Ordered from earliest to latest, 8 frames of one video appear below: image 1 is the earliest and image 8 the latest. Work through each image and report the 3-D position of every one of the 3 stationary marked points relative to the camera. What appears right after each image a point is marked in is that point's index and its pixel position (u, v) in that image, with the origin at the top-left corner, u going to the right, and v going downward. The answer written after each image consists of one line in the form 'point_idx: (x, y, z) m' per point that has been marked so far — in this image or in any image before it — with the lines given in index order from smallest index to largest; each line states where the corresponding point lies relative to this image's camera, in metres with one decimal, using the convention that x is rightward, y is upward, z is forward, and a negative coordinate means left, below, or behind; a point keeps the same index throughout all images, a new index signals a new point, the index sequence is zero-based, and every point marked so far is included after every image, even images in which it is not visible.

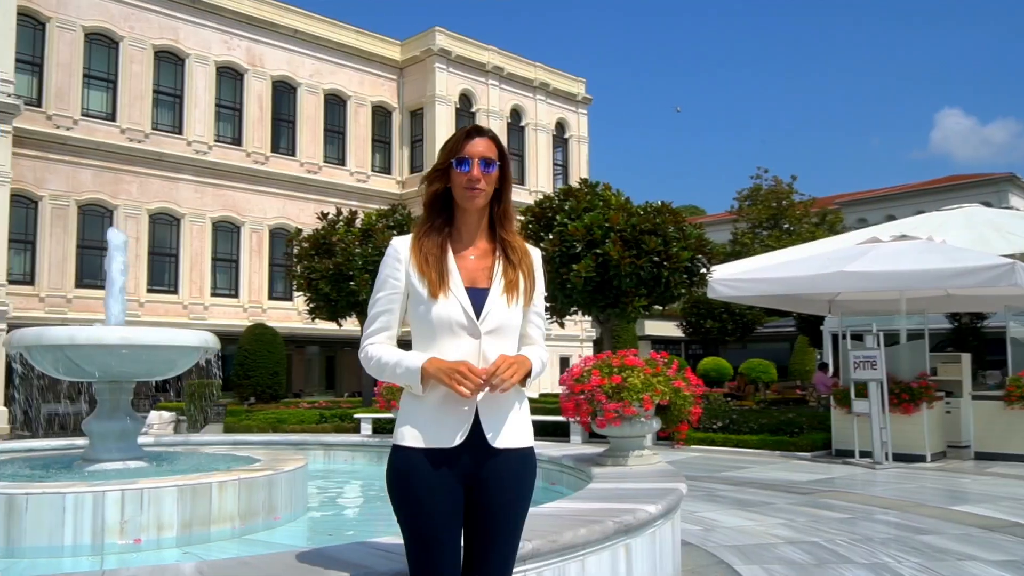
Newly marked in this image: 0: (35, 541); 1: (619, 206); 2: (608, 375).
0: (-2.5, -1.3, +4.8) m
1: (+1.8, +1.4, +15.1) m
2: (+0.6, -0.6, +6.2) m
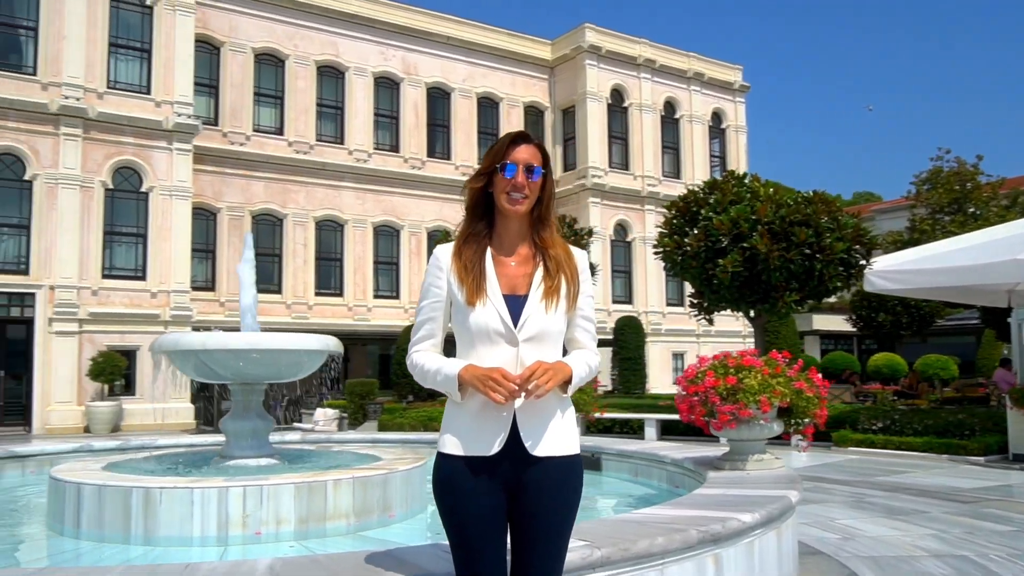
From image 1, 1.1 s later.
0: (-2.0, -1.4, +5.2) m
1: (+4.1, +1.4, +14.5) m
2: (+1.4, -0.6, +6.0) m
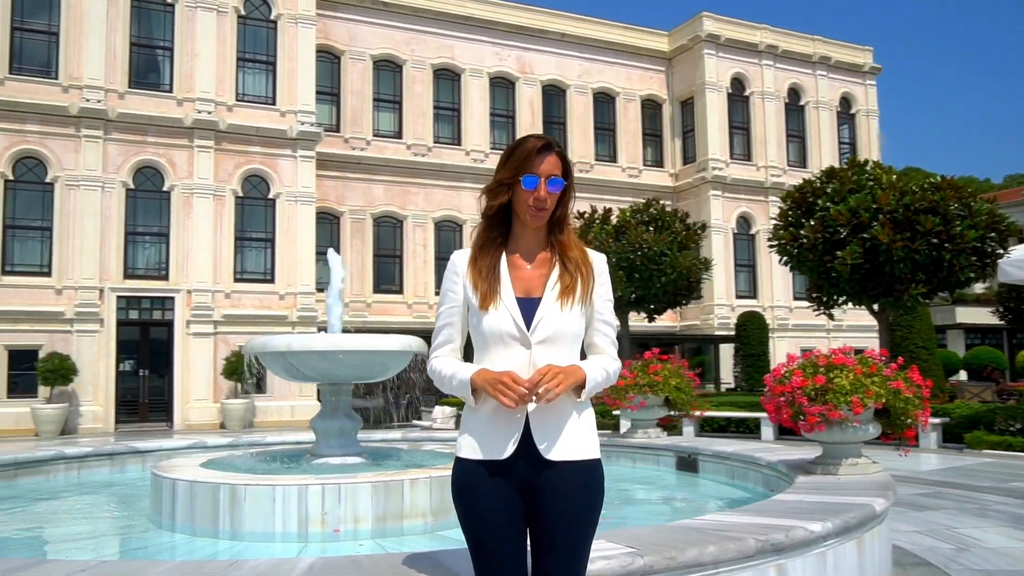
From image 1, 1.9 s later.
0: (-1.6, -1.4, +5.4) m
1: (+5.7, +1.6, +13.7) m
2: (+1.9, -0.5, +5.7) m
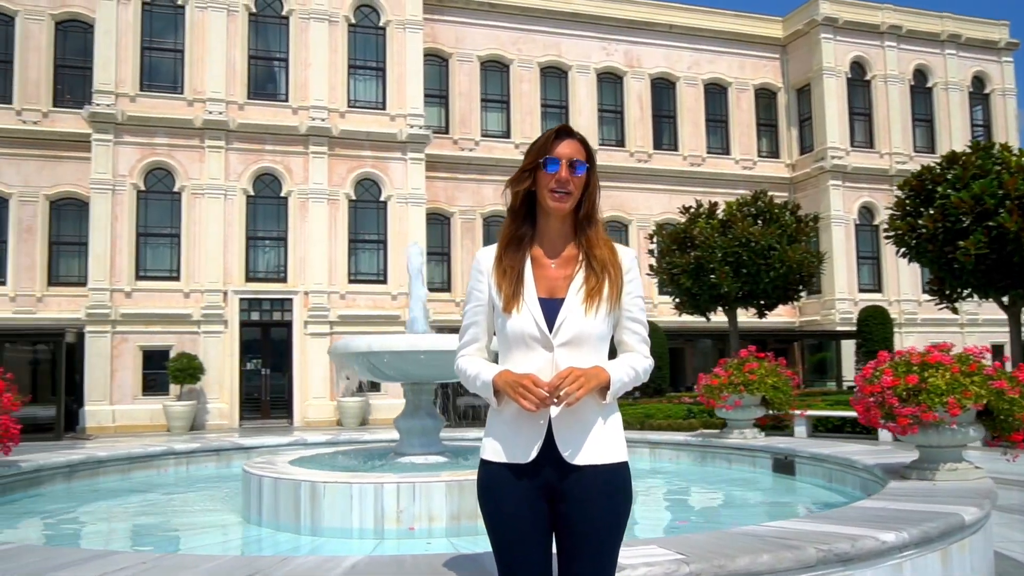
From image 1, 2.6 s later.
0: (-1.1, -1.4, +5.6) m
1: (+7.1, +1.7, +12.8) m
2: (+2.3, -0.5, +5.4) m
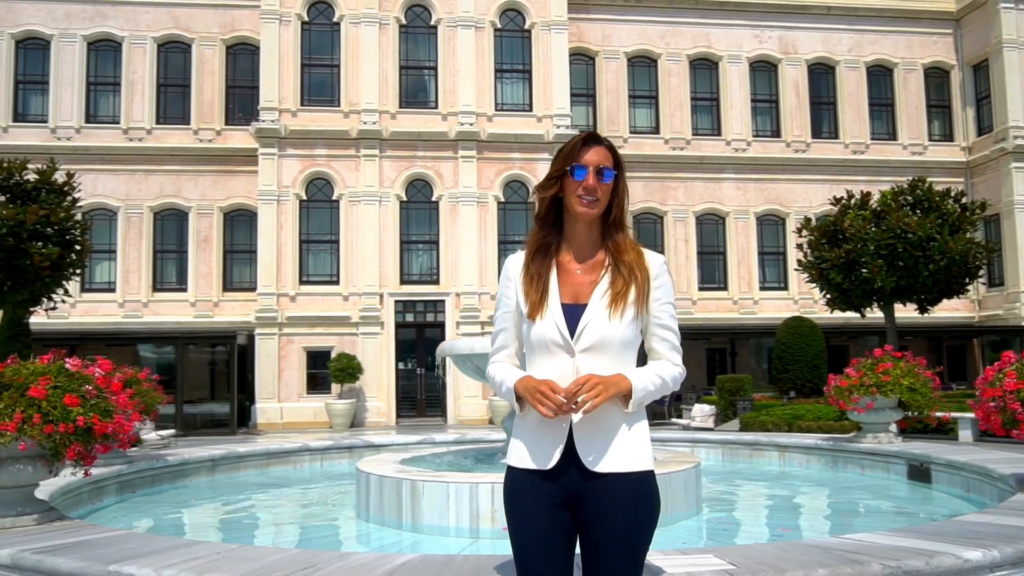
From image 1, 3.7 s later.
0: (-0.5, -1.5, +5.7) m
1: (+8.9, +1.8, +11.3) m
2: (+2.8, -0.5, +4.9) m
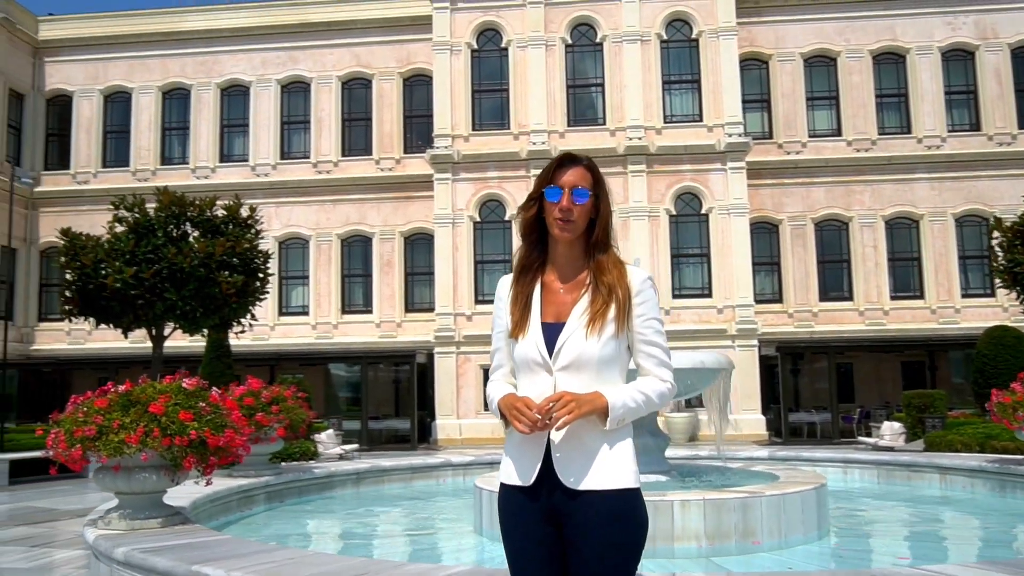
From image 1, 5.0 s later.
0: (+0.2, -1.6, +5.8) m
1: (+10.4, +1.9, +9.3) m
2: (+3.2, -0.5, +4.3) m
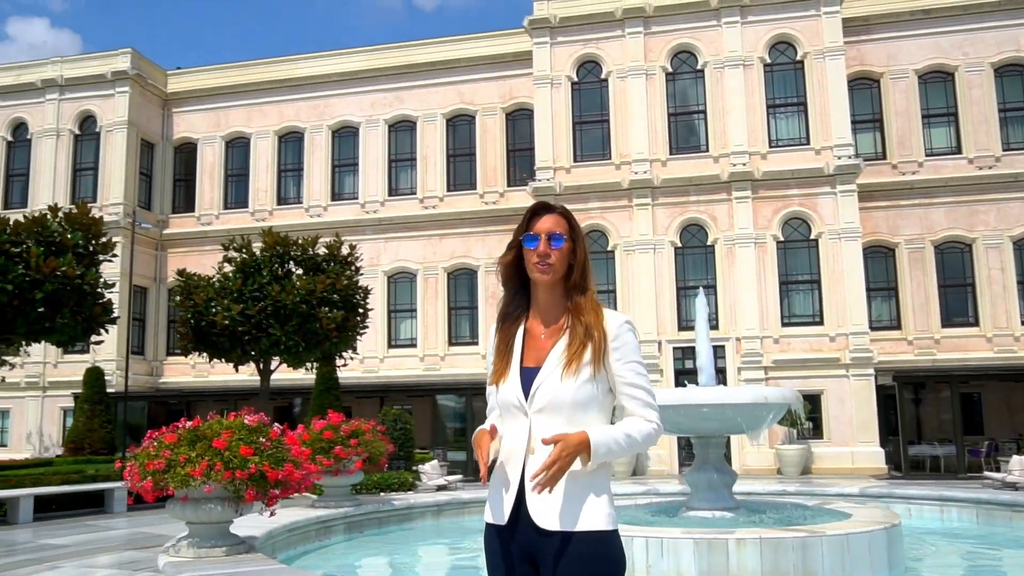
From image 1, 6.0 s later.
0: (+0.5, -1.8, +5.7) m
1: (+11.1, +1.7, +8.0) m
2: (+3.3, -0.6, +3.9) m
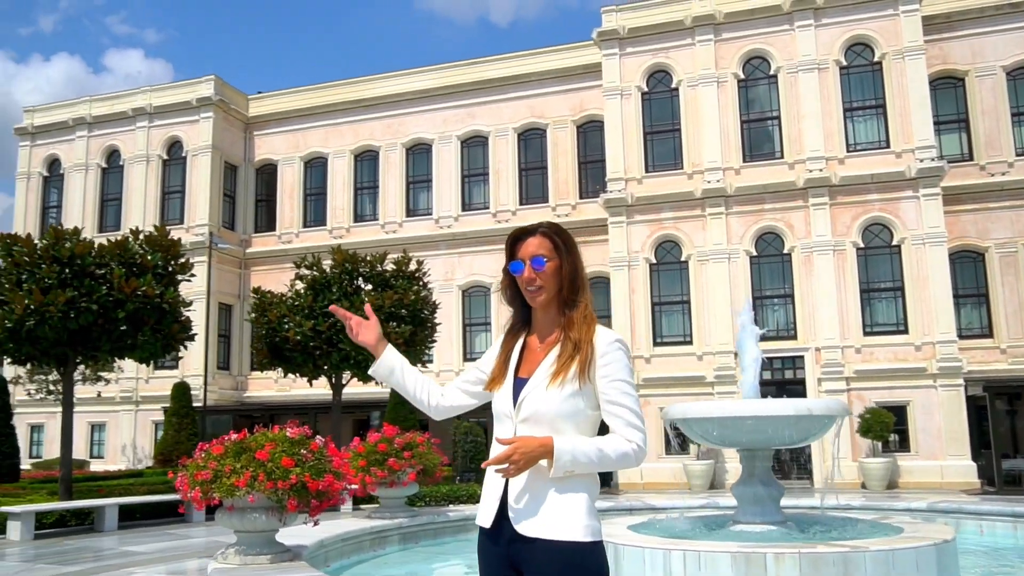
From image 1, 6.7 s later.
0: (+0.8, -1.9, +5.7) m
1: (+11.5, +1.8, +7.0) m
2: (+3.3, -0.6, +3.6) m
